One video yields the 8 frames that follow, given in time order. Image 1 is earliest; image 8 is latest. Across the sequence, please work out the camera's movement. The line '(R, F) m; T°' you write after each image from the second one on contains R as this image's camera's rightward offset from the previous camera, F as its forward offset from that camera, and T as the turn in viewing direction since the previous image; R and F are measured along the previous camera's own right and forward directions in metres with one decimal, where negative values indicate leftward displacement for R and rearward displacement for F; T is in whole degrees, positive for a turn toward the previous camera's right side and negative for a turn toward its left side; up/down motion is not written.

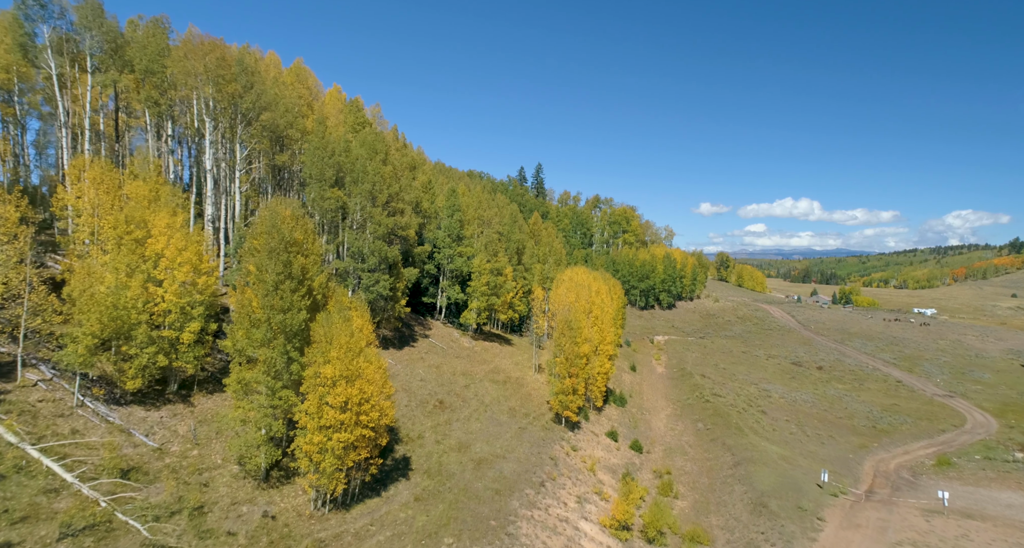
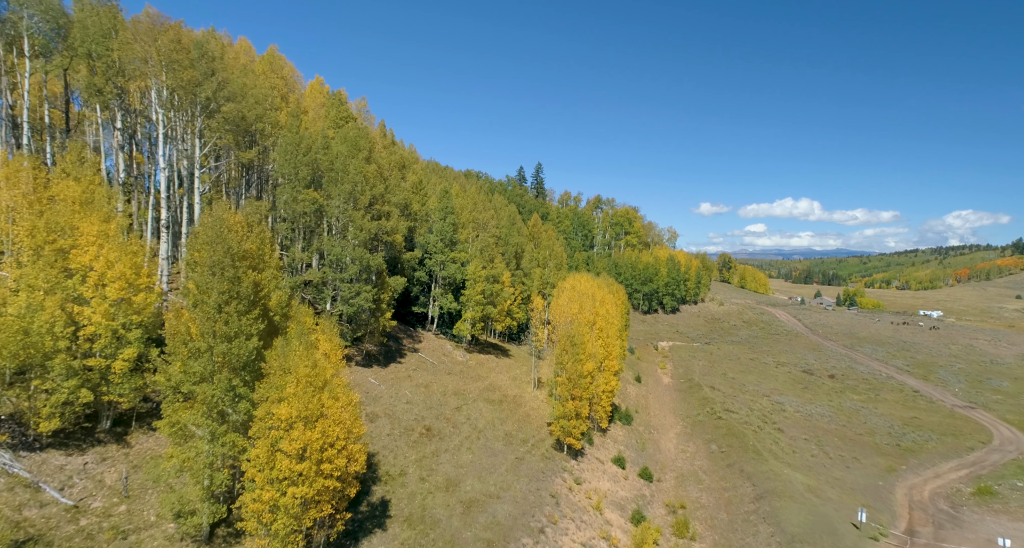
(+0.3, +5.3) m; 0°
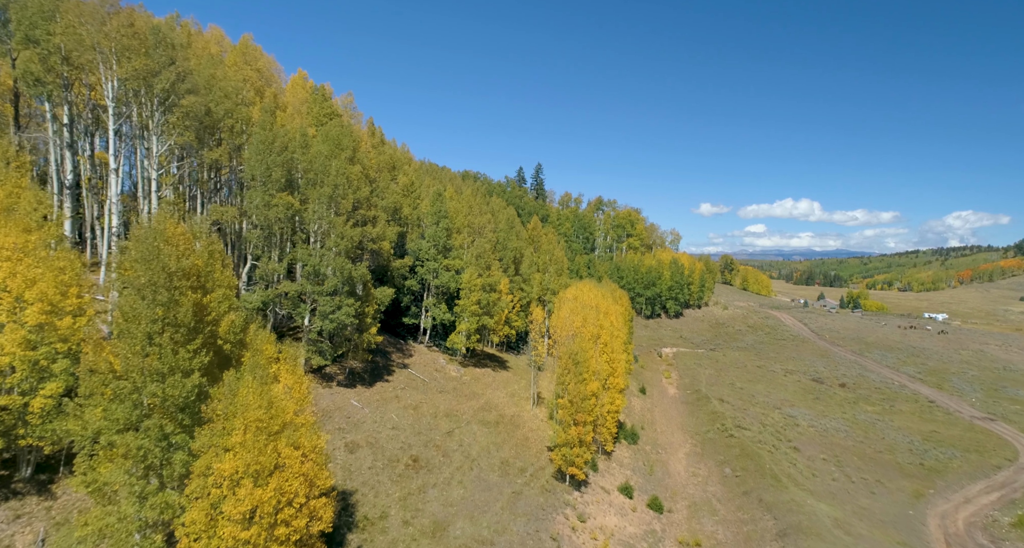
(+0.2, +4.4) m; 0°
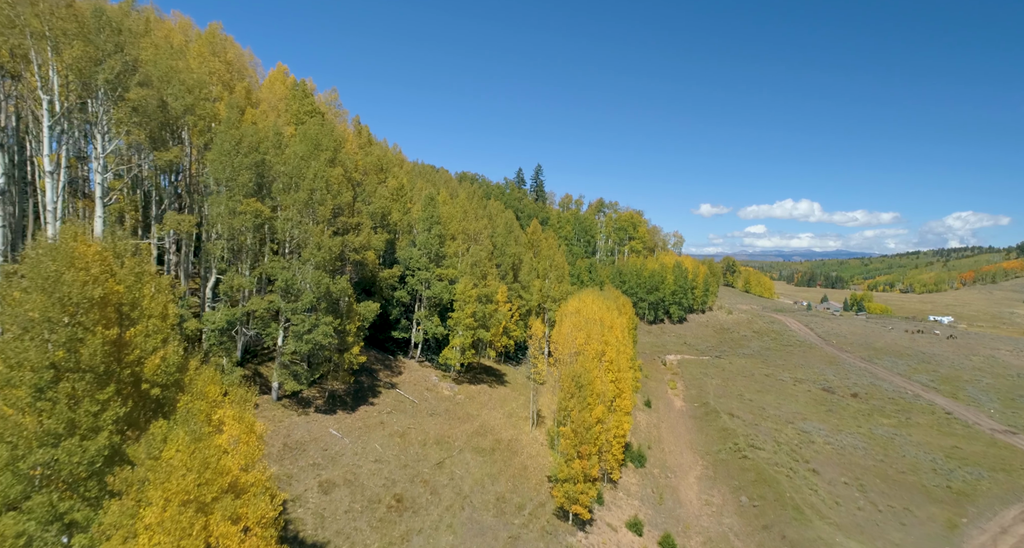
(+0.2, +4.4) m; 0°
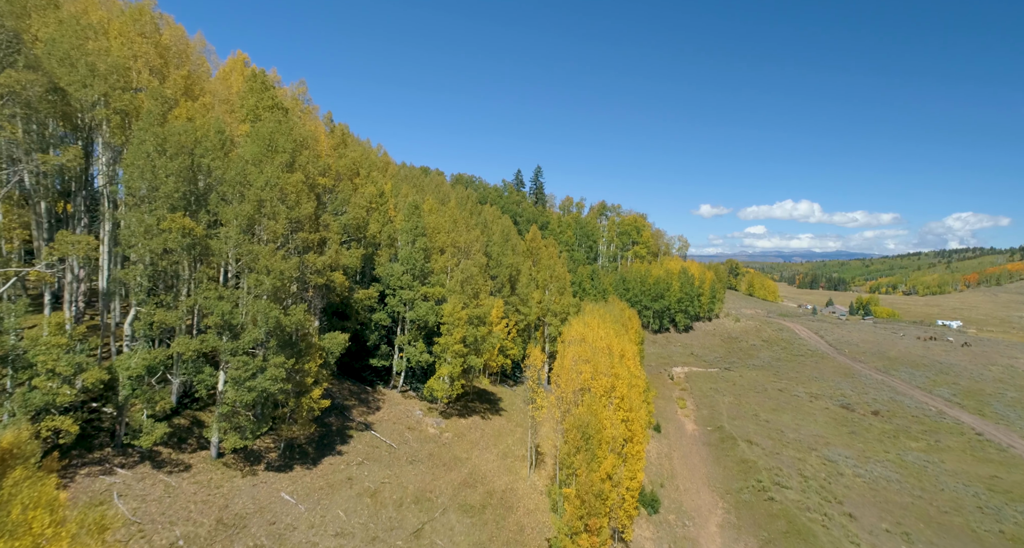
(+0.4, +7.2) m; 0°
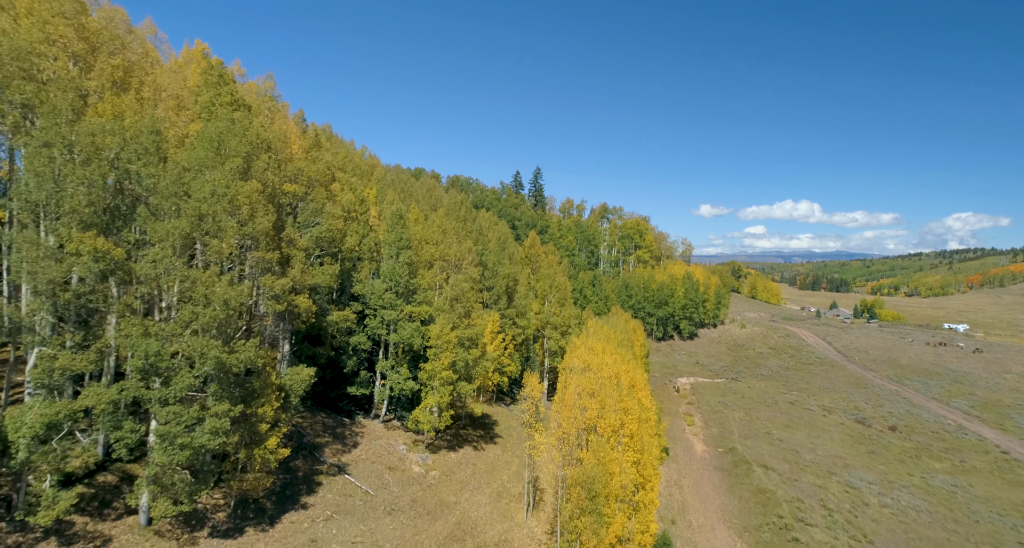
(+0.4, +5.5) m; 0°
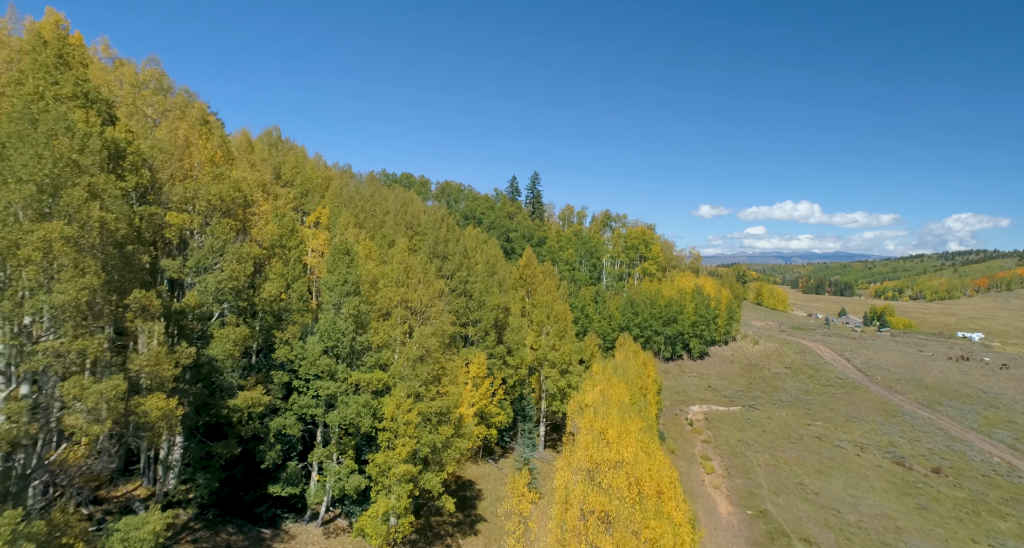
(+1.0, +11.9) m; 0°
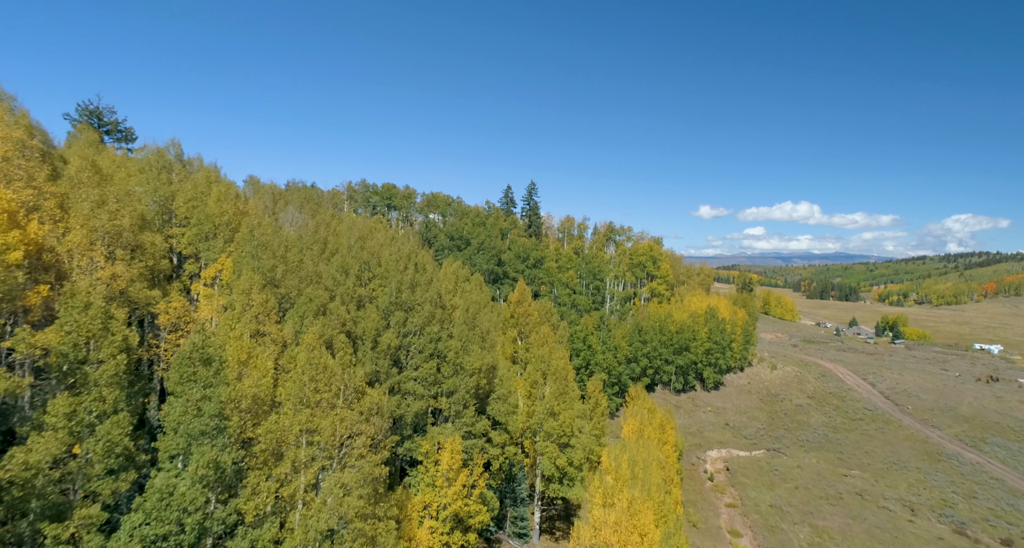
(+1.2, +14.1) m; 0°
